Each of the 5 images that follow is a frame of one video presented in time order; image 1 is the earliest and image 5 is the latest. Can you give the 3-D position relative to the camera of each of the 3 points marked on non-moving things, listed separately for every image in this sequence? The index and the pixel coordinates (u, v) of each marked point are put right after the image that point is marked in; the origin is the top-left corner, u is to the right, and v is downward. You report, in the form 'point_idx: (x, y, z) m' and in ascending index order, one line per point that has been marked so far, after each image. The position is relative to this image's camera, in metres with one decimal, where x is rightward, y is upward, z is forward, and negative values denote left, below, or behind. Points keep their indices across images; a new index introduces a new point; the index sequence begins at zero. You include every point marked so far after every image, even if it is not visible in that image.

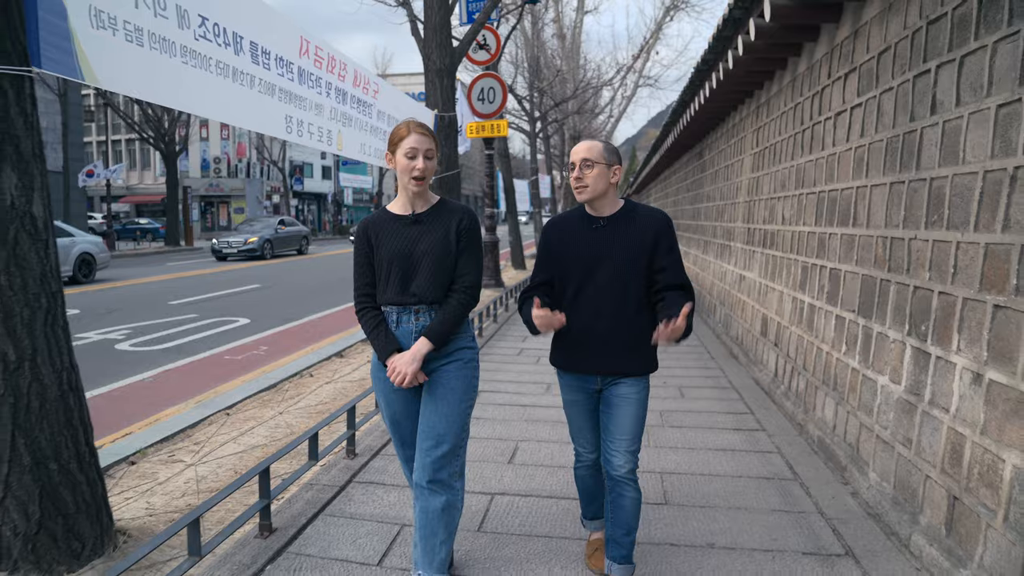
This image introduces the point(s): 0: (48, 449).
0: (-1.3, -0.5, +2.6) m
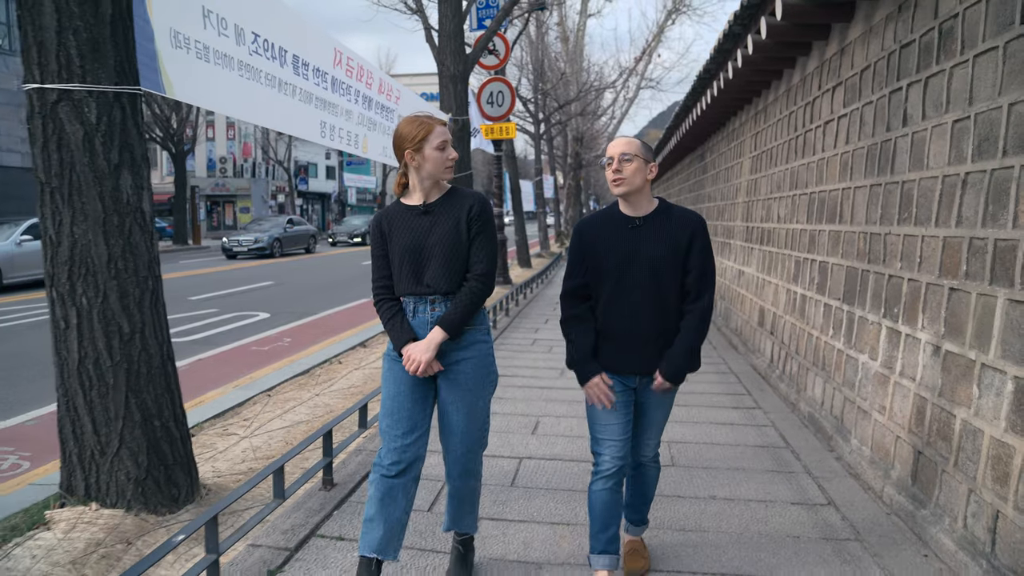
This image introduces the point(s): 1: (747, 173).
0: (-1.2, -0.4, +3.1) m
1: (+1.9, +0.9, +7.5) m
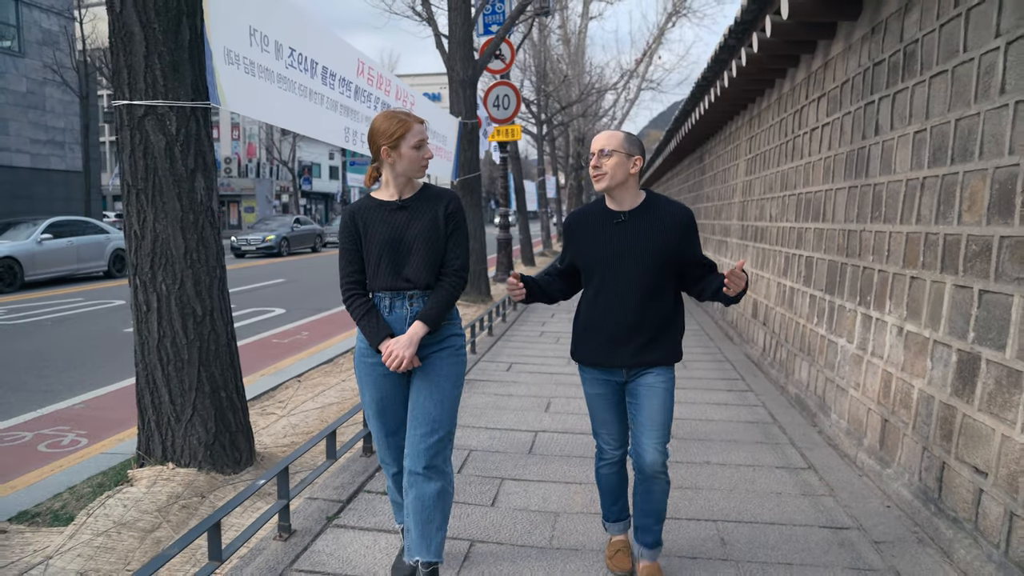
0: (-1.1, -0.4, +3.6) m
1: (+2.0, +1.0, +8.0) m
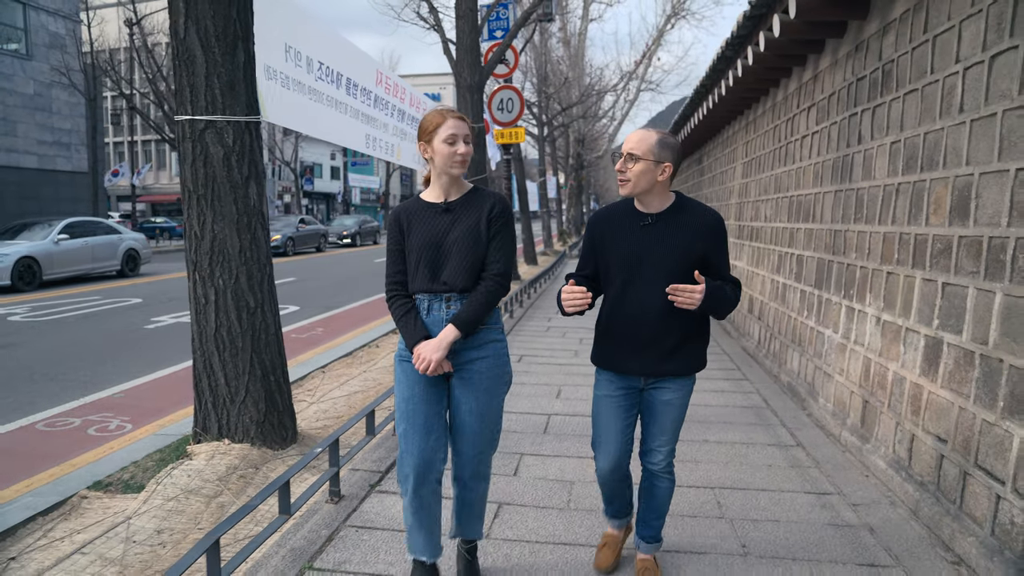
0: (-1.1, -0.3, +4.0) m
1: (+2.1, +1.0, +8.4) m
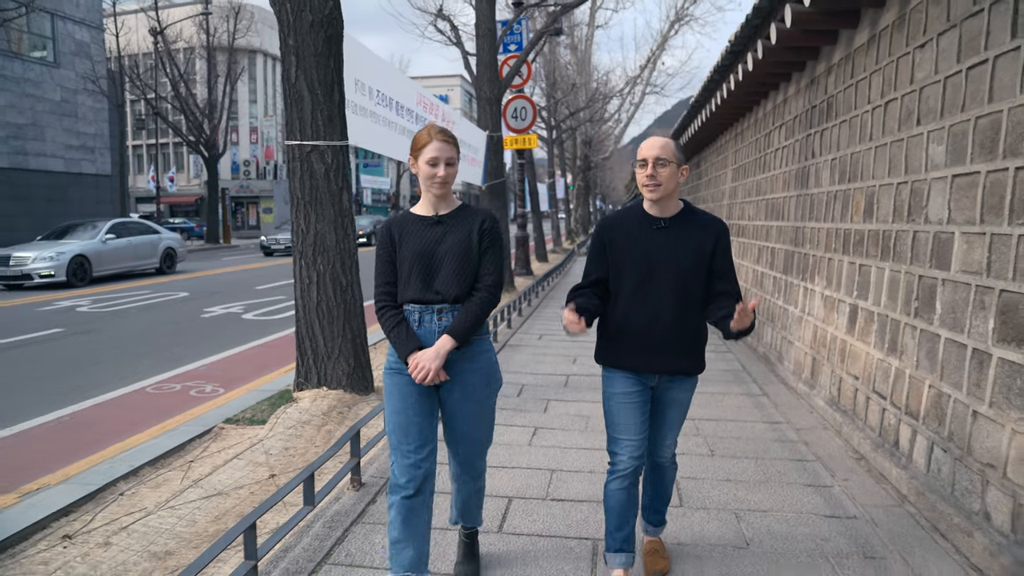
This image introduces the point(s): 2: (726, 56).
0: (-0.9, -0.3, +5.3) m
1: (+2.3, +1.1, +9.6) m
2: (+1.5, +1.6, +6.6) m
